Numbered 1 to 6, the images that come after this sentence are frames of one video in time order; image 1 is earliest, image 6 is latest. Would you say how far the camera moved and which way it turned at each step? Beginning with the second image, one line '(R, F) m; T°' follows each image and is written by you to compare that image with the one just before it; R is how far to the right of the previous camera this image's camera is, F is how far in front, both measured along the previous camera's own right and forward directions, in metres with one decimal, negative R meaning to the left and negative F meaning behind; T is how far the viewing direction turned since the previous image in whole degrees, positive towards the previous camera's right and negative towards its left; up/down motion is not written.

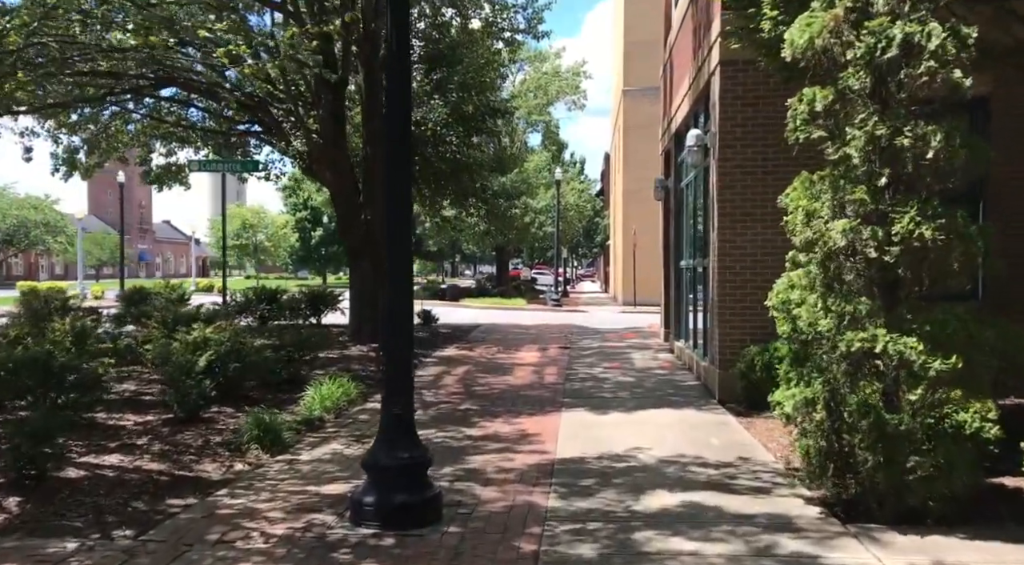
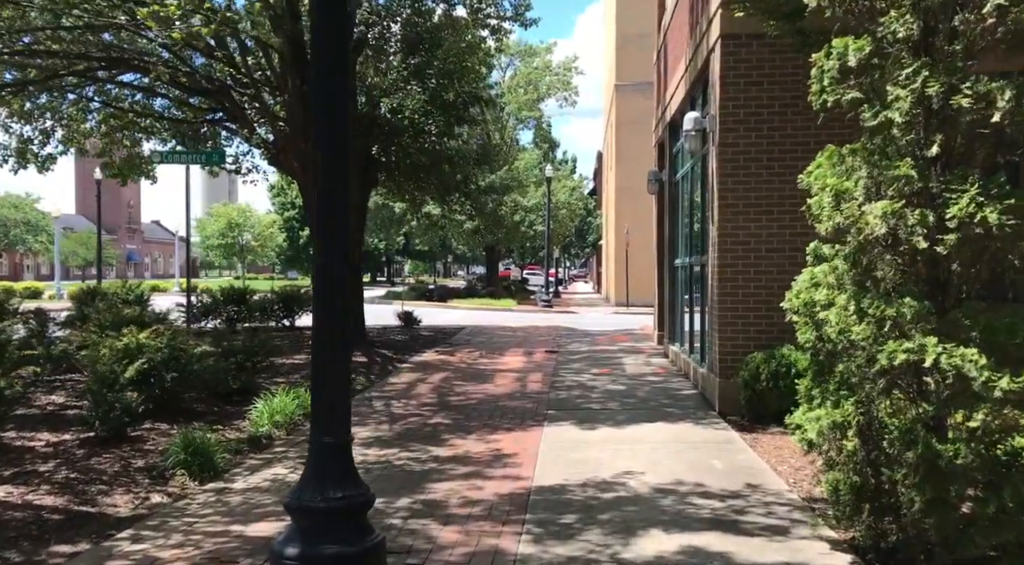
(+0.2, +1.1) m; 0°
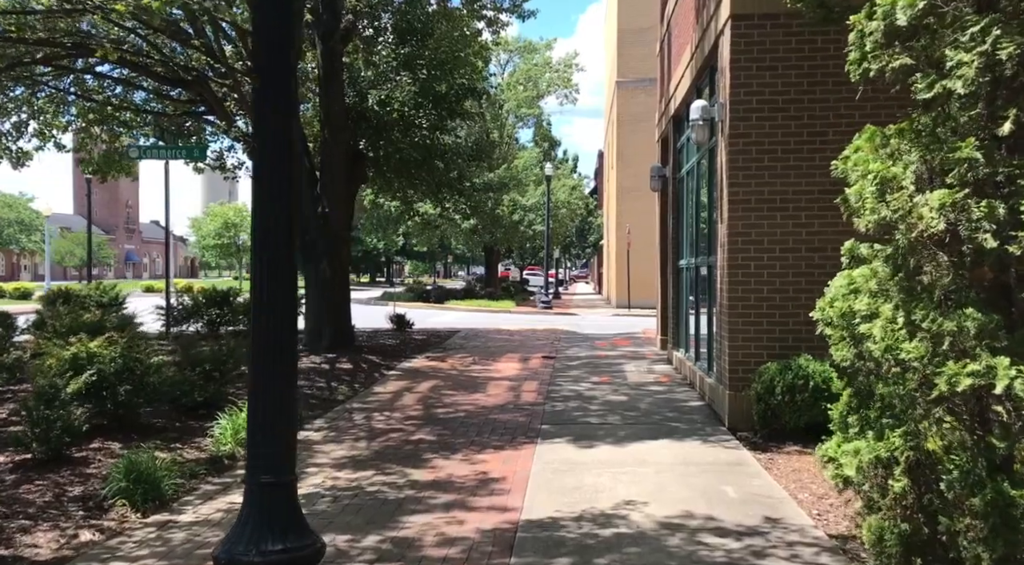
(+0.1, +0.8) m; 0°
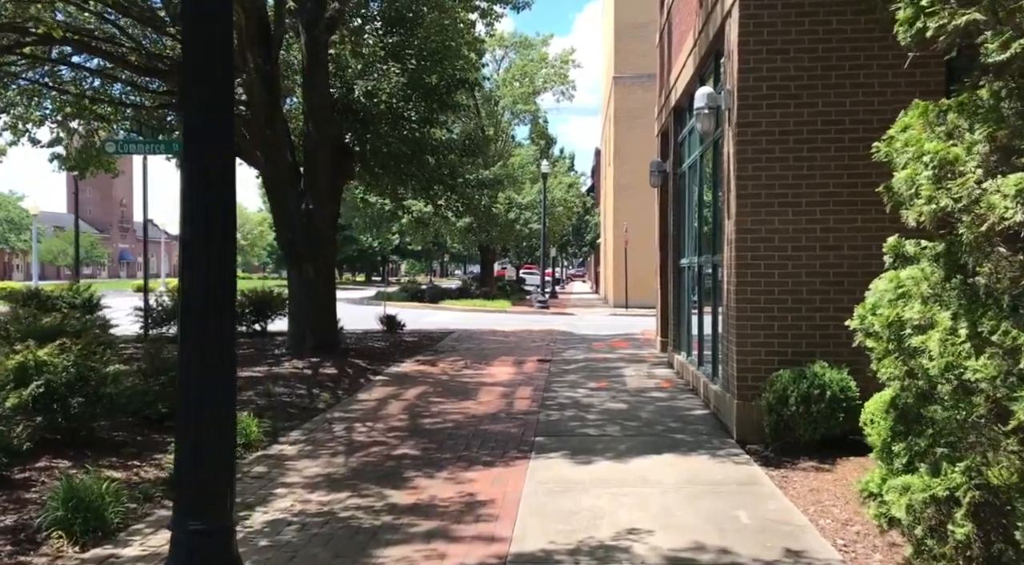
(+0.1, +0.7) m; 0°
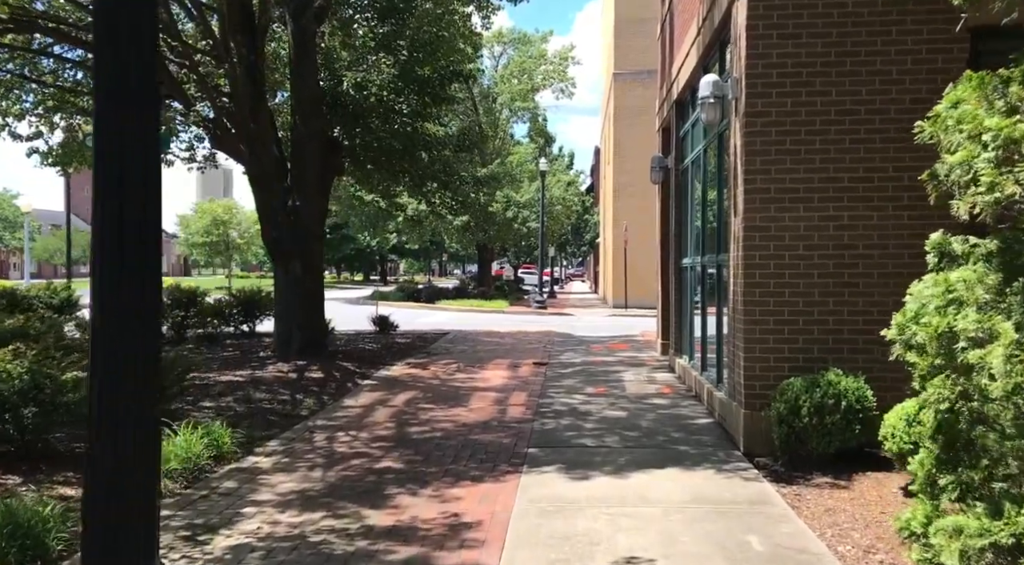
(+0.1, +0.5) m; 0°
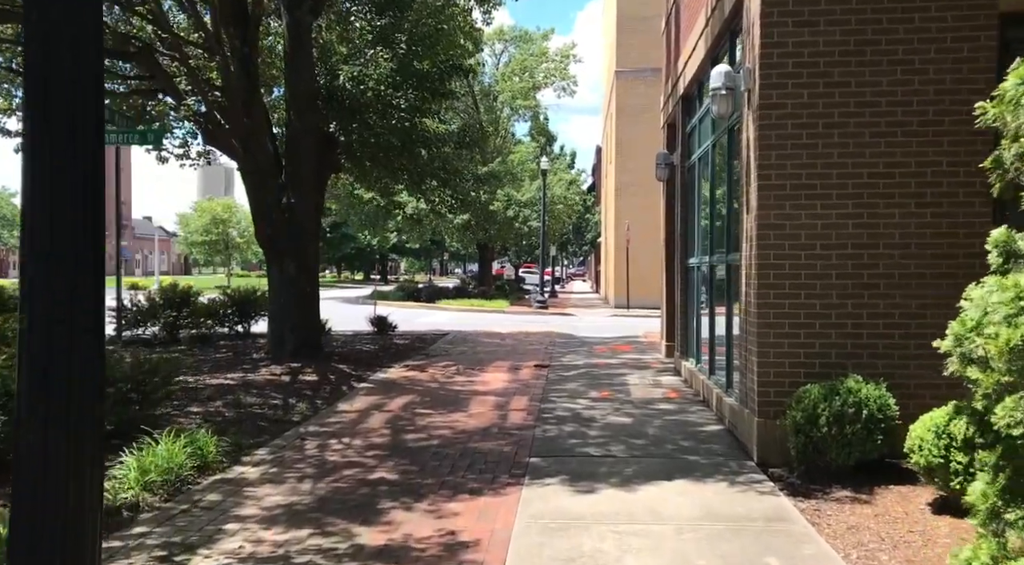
(0.0, +0.4) m; 0°
